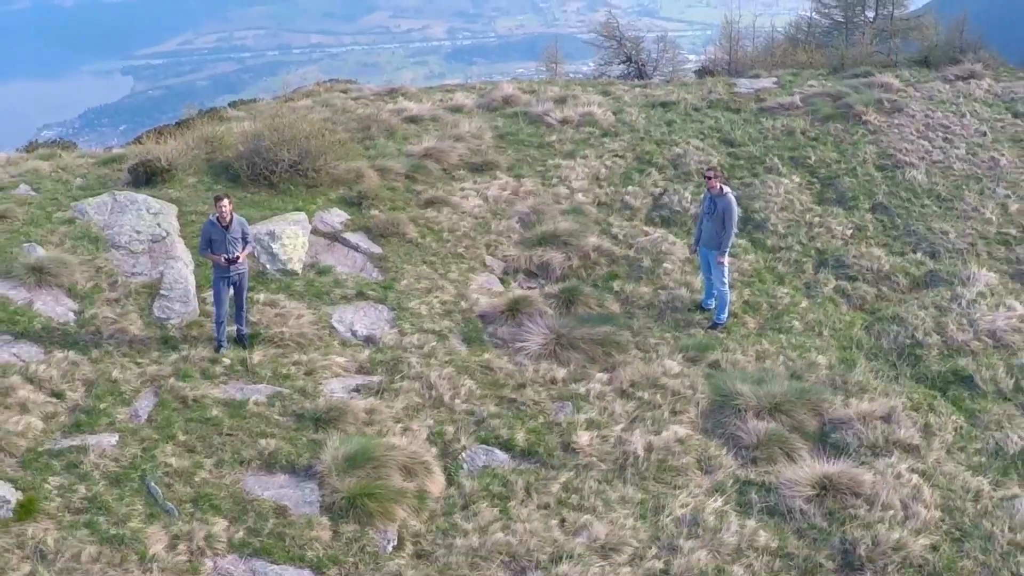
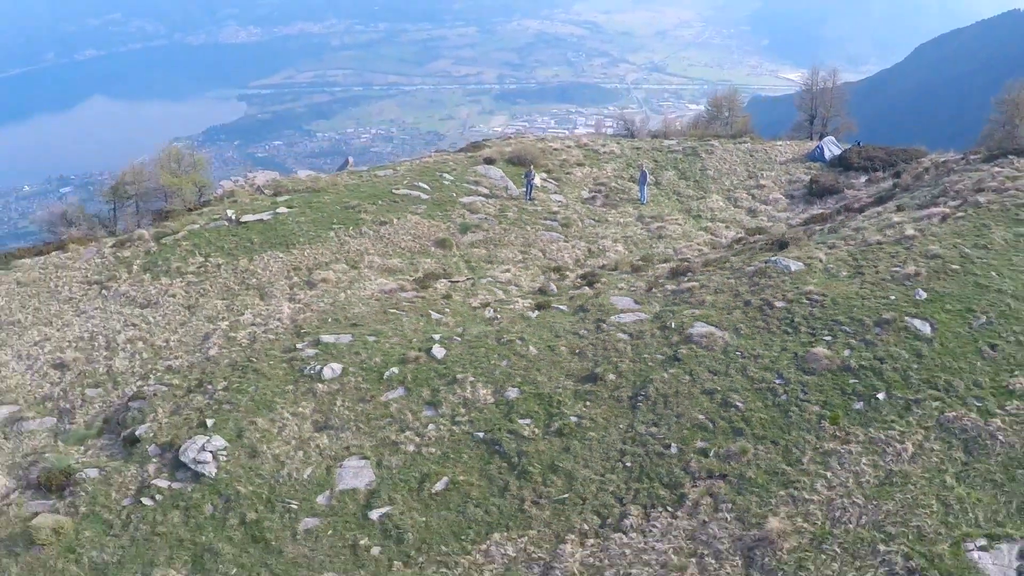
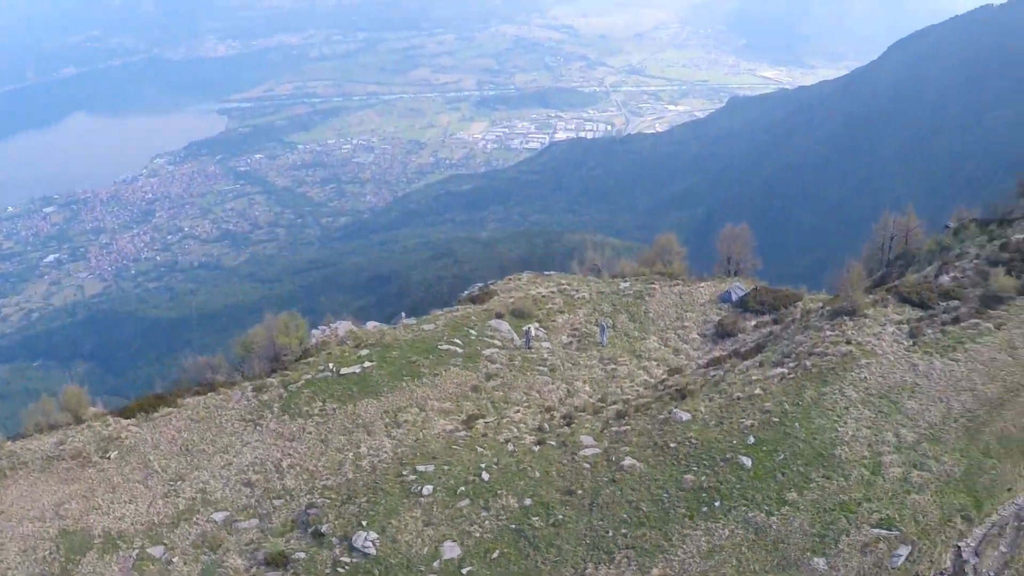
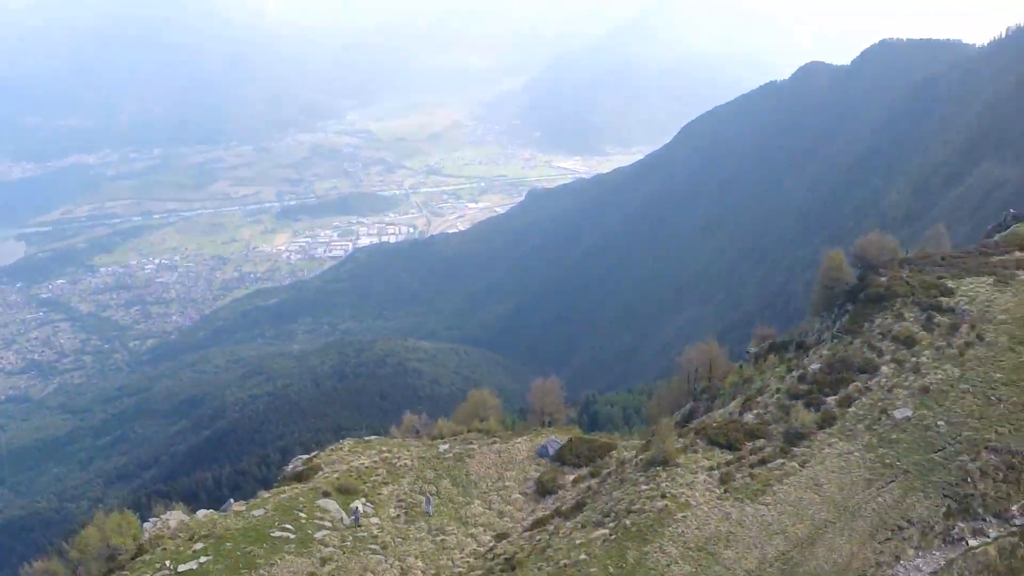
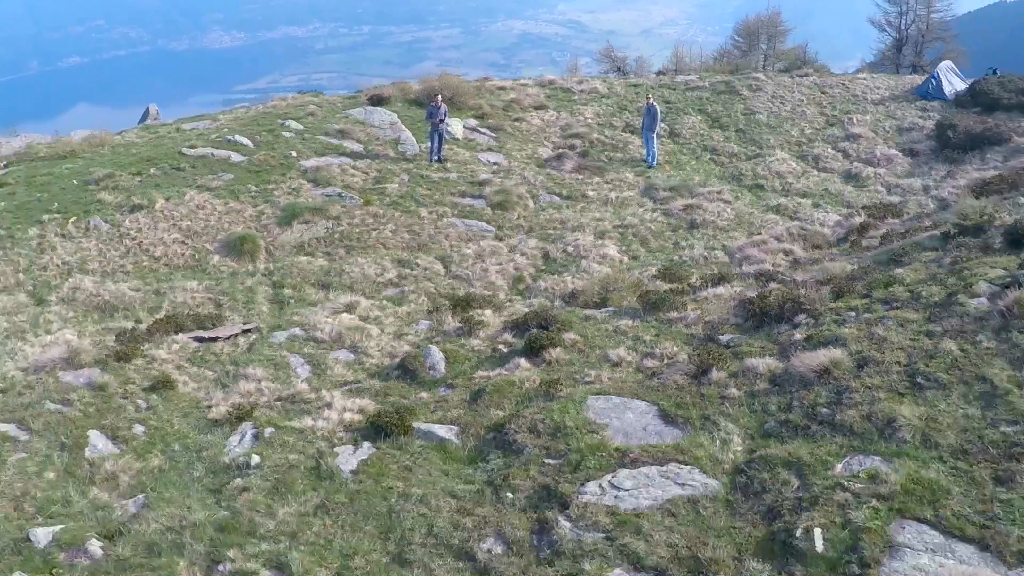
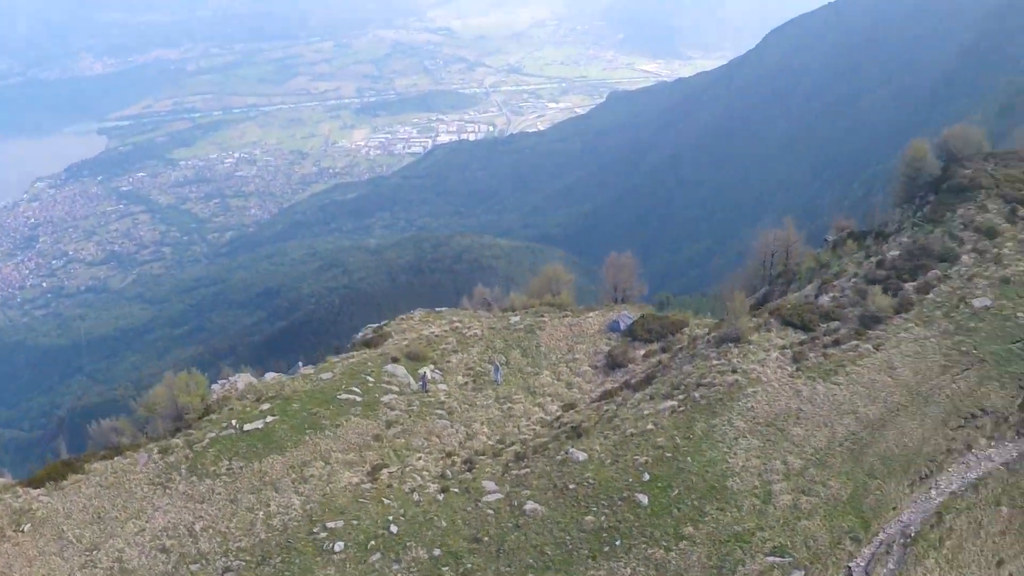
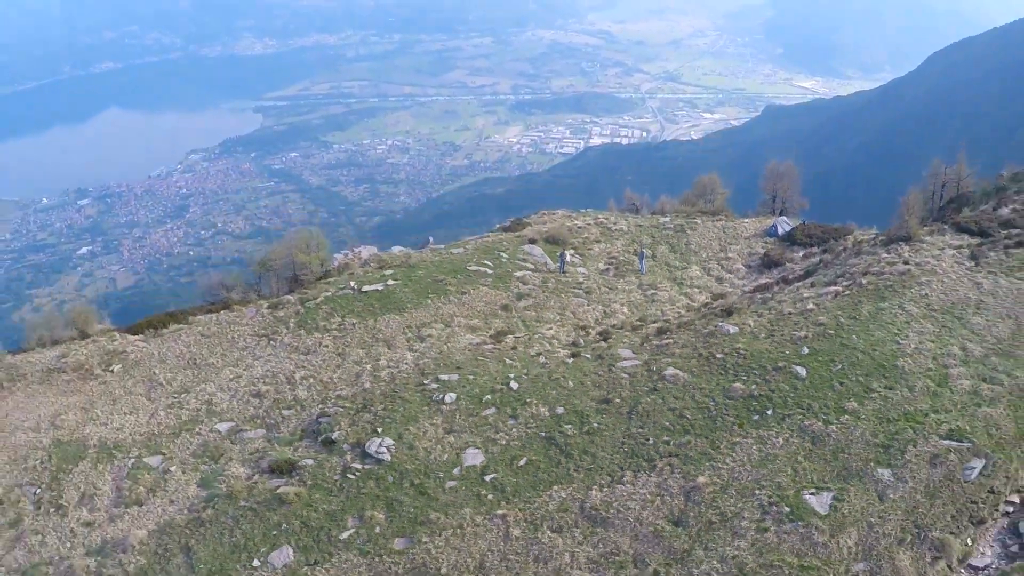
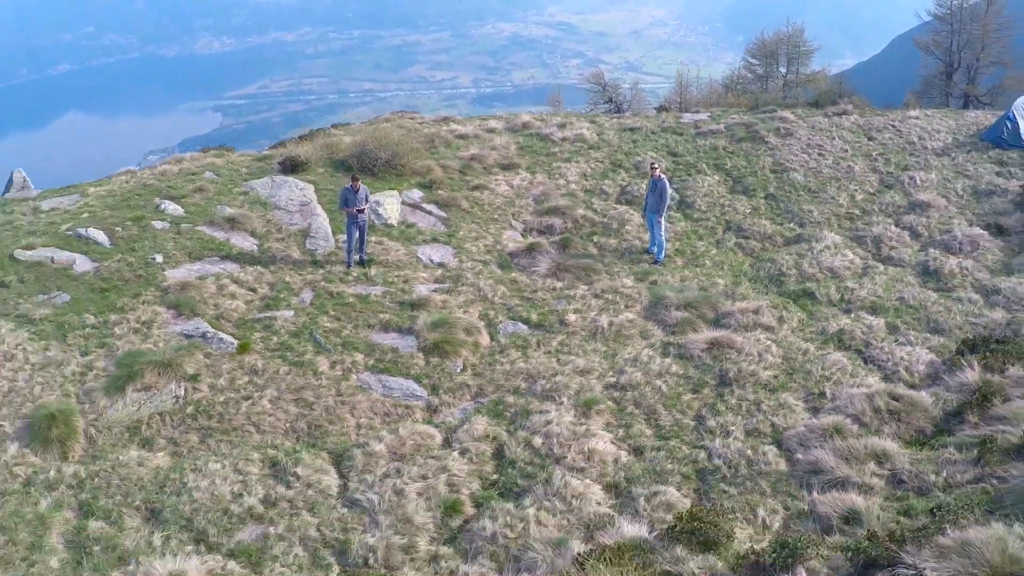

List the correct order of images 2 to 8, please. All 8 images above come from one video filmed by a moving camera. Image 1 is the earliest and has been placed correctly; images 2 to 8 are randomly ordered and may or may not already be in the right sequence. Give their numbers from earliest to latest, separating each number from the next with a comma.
8, 5, 2, 7, 3, 6, 4
